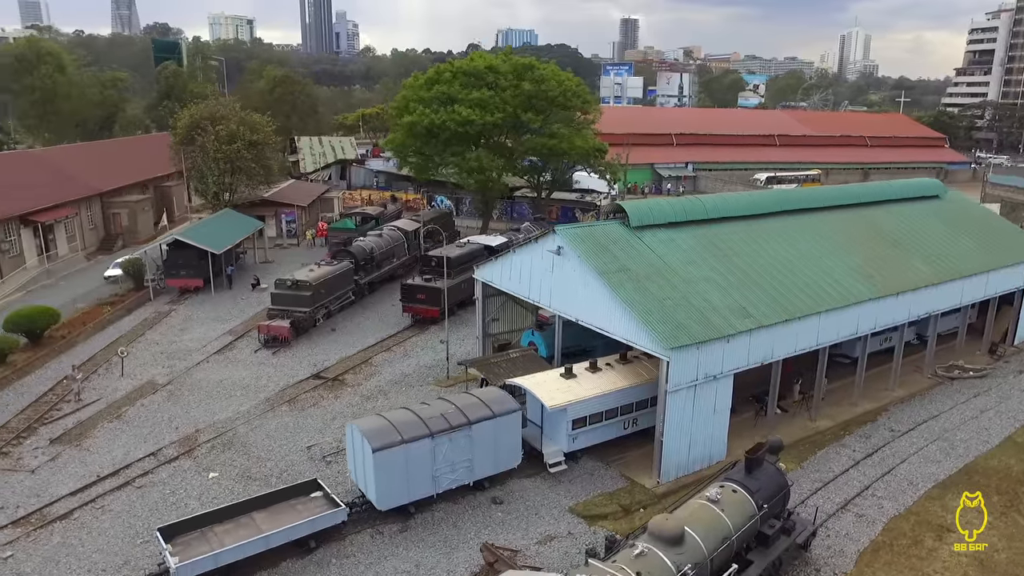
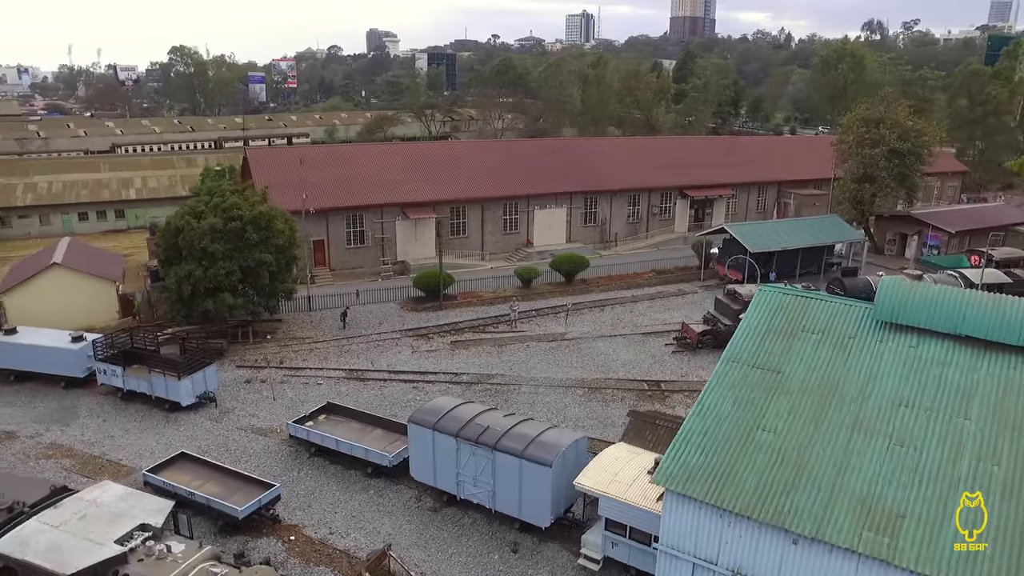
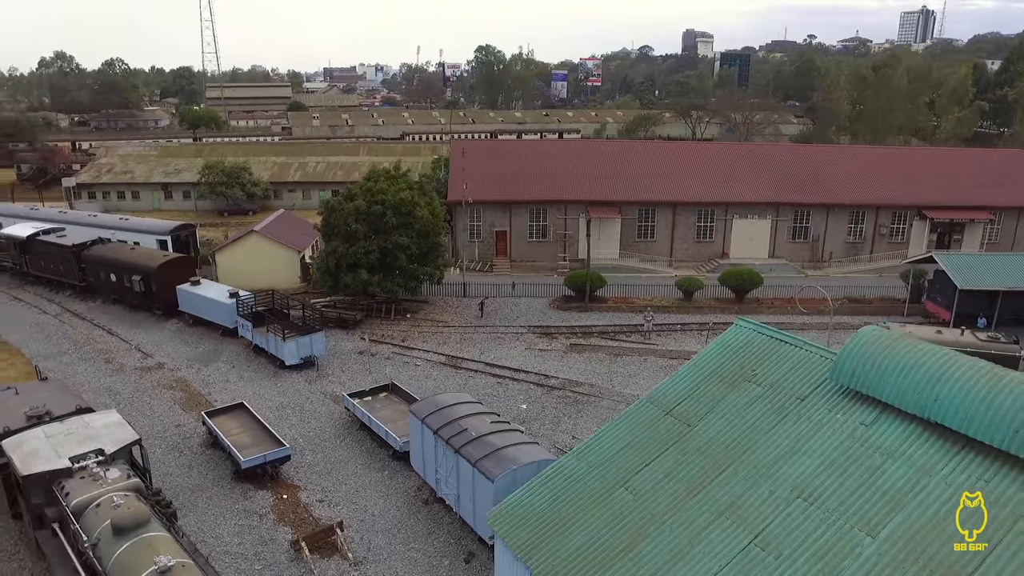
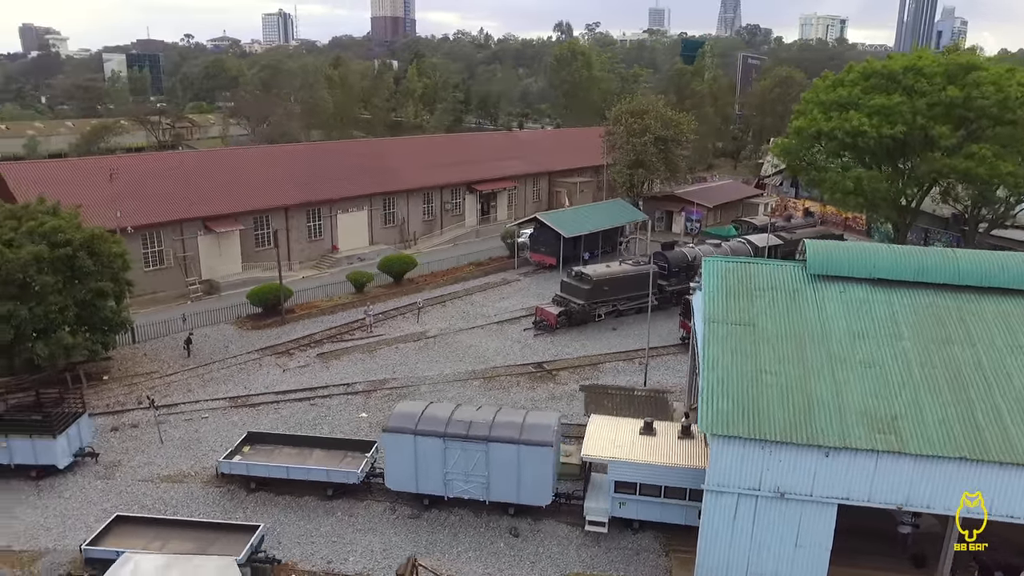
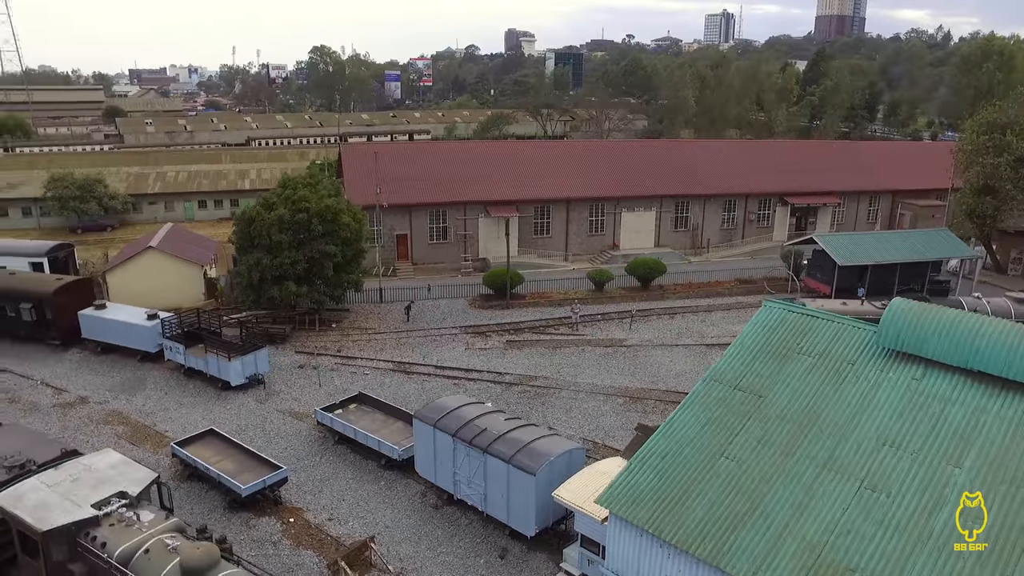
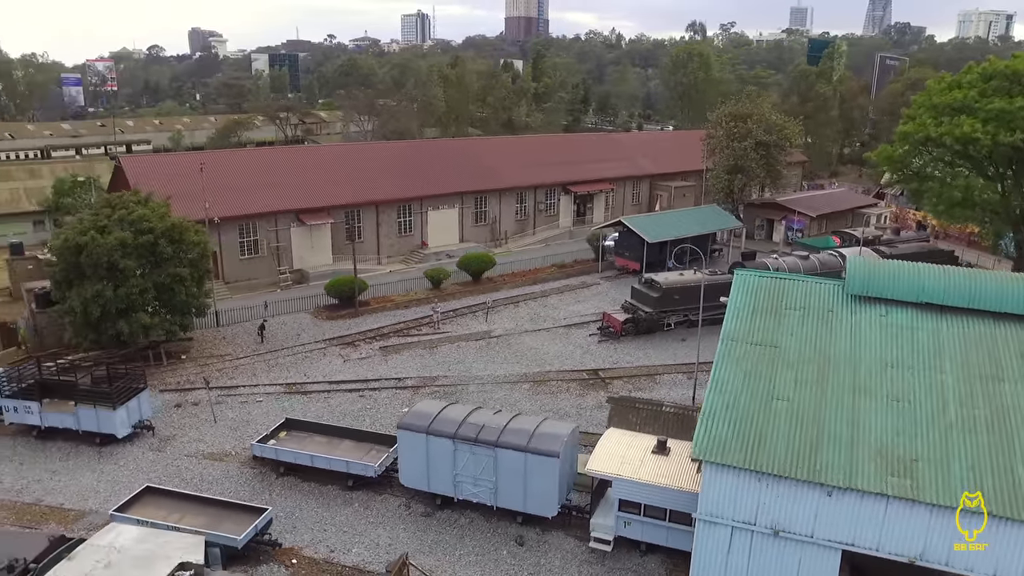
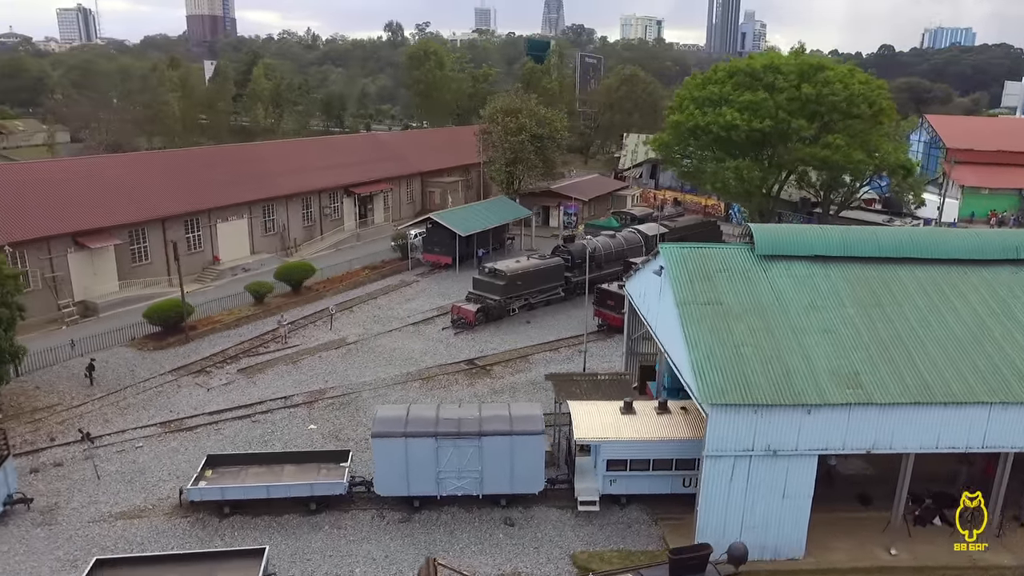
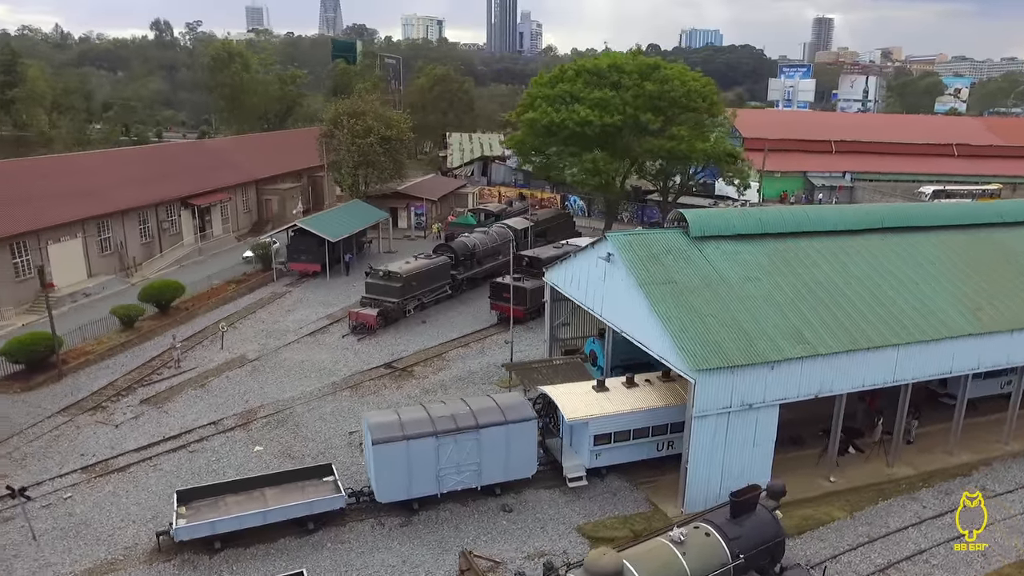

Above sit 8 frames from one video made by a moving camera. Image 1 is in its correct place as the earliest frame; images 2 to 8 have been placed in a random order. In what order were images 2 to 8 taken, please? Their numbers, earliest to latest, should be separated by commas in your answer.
8, 7, 4, 6, 2, 5, 3
